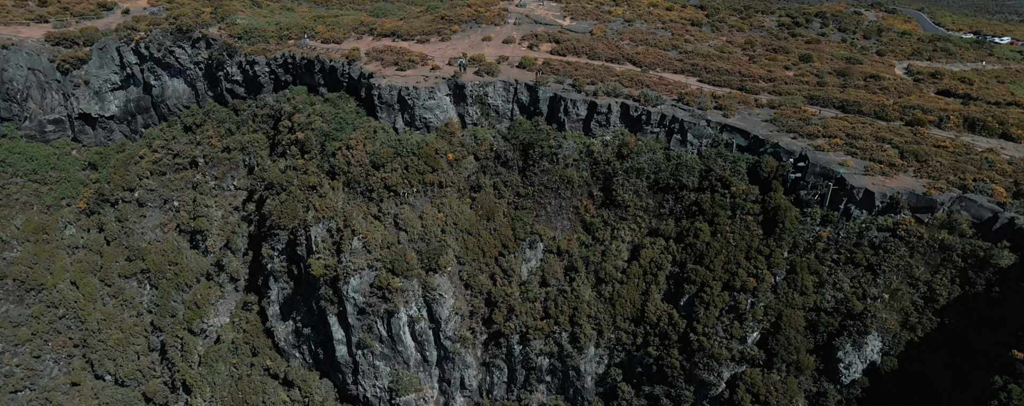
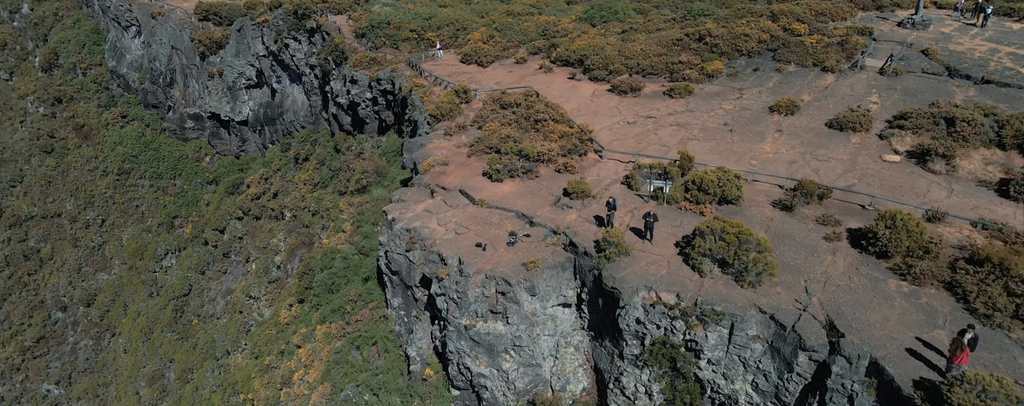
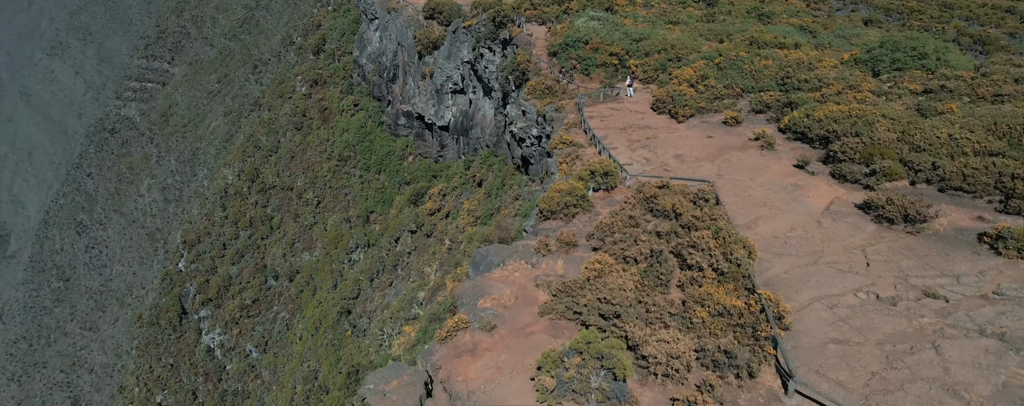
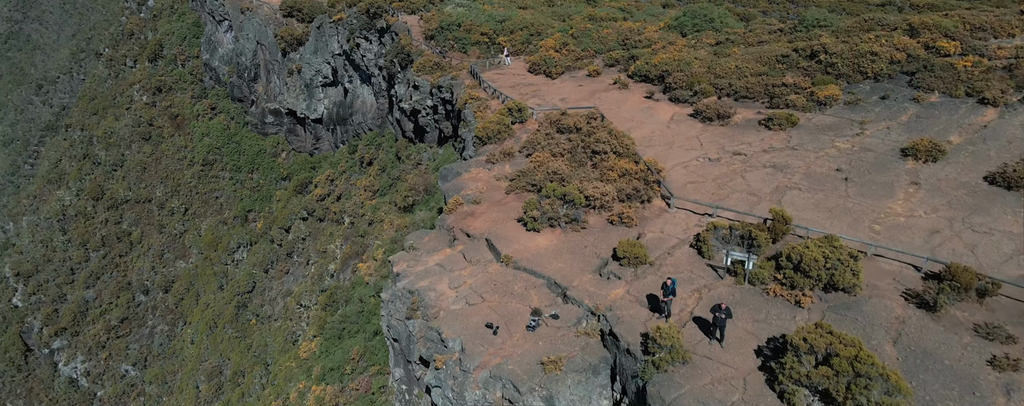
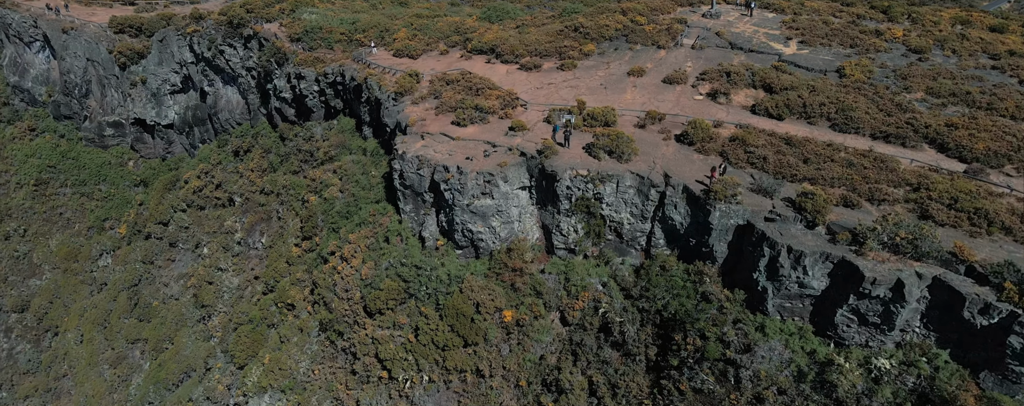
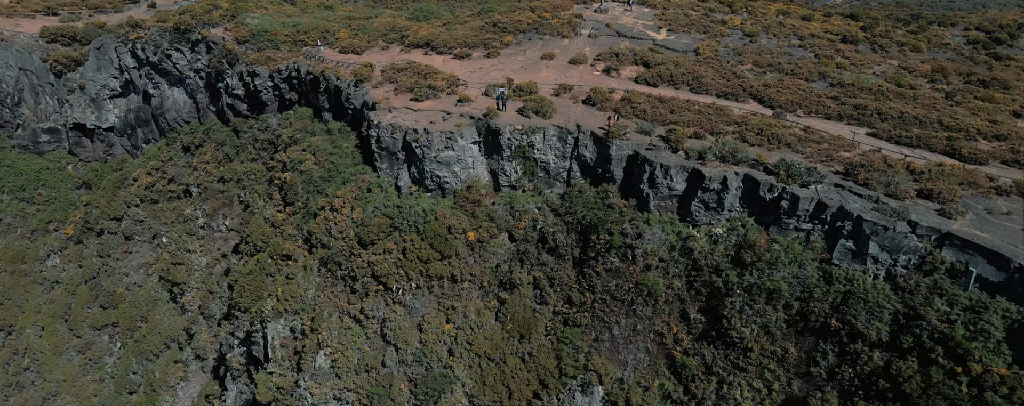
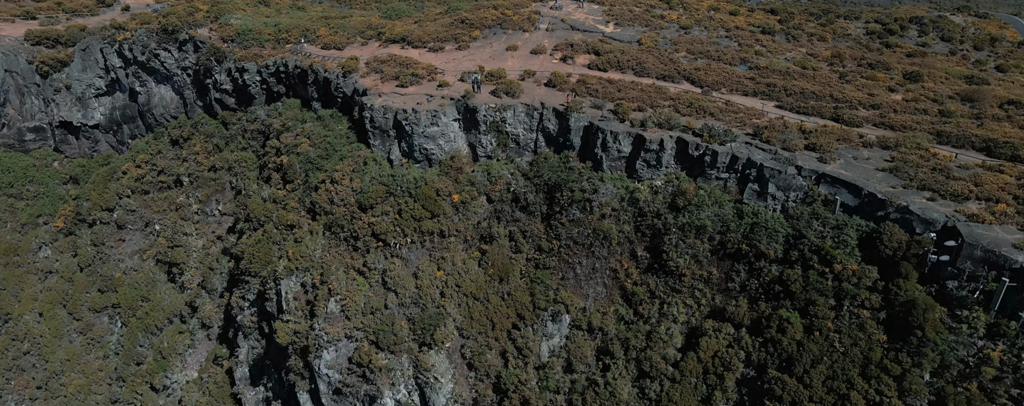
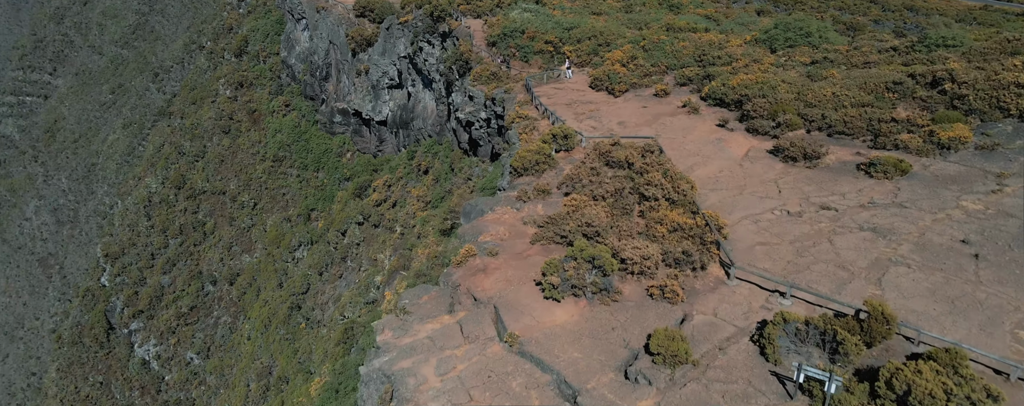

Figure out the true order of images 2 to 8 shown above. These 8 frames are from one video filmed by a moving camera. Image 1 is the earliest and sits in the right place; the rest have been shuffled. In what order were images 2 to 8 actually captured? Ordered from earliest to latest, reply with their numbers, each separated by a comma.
7, 6, 5, 2, 4, 8, 3
